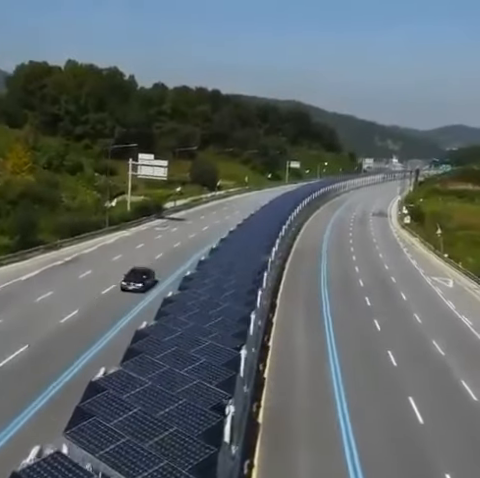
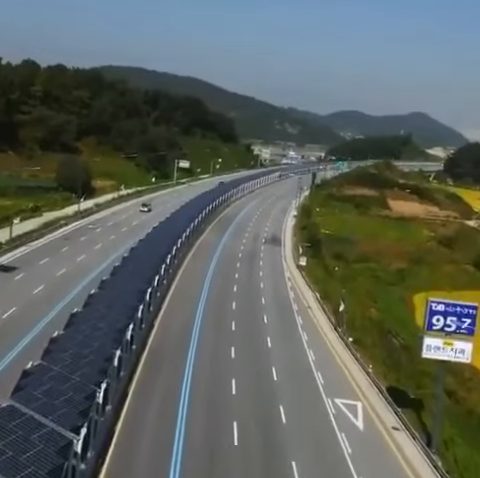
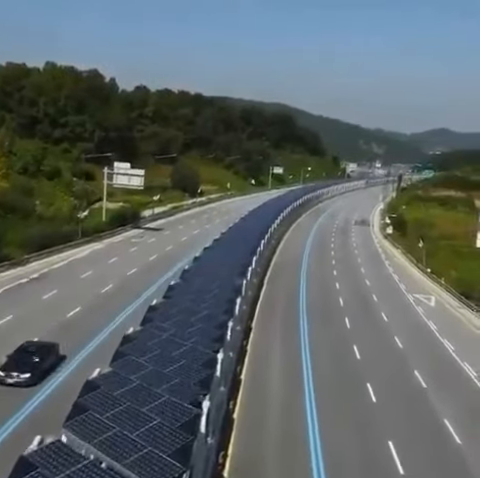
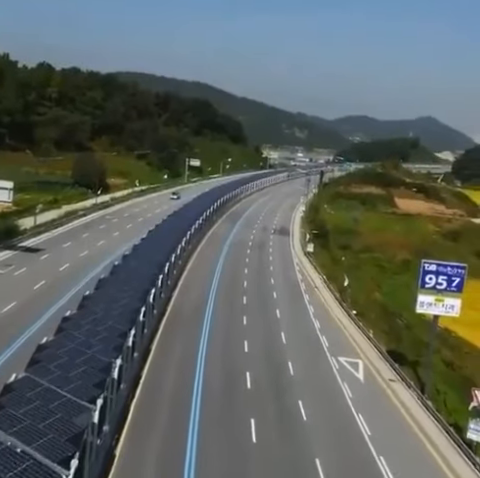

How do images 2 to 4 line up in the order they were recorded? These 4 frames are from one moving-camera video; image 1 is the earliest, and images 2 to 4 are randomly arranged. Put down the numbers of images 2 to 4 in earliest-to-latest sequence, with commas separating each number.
3, 4, 2
